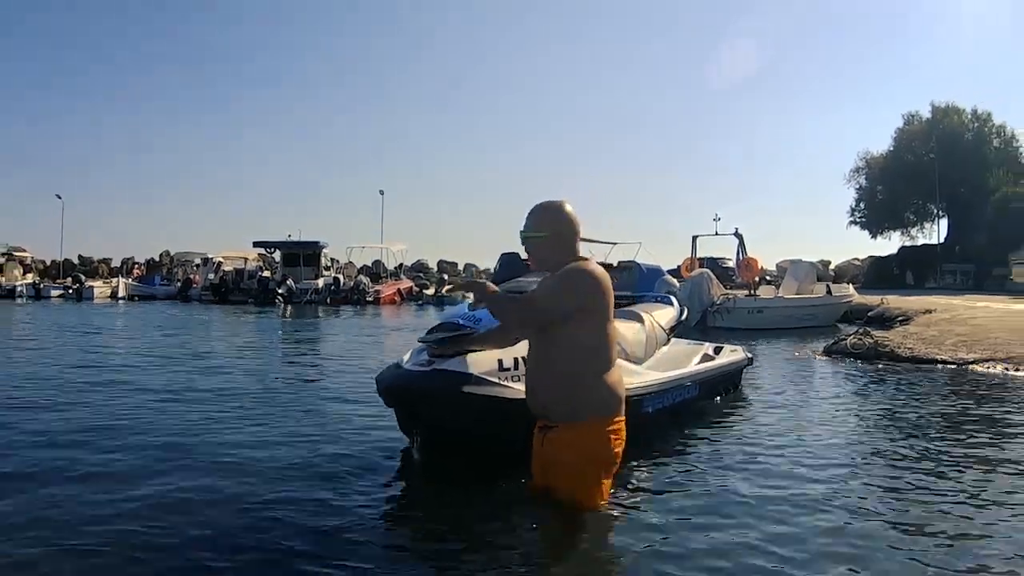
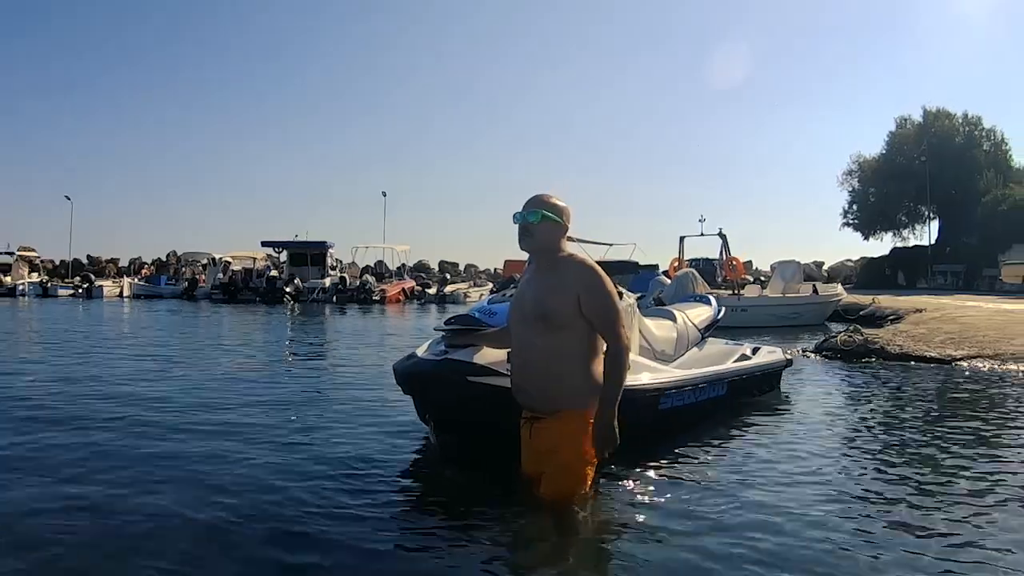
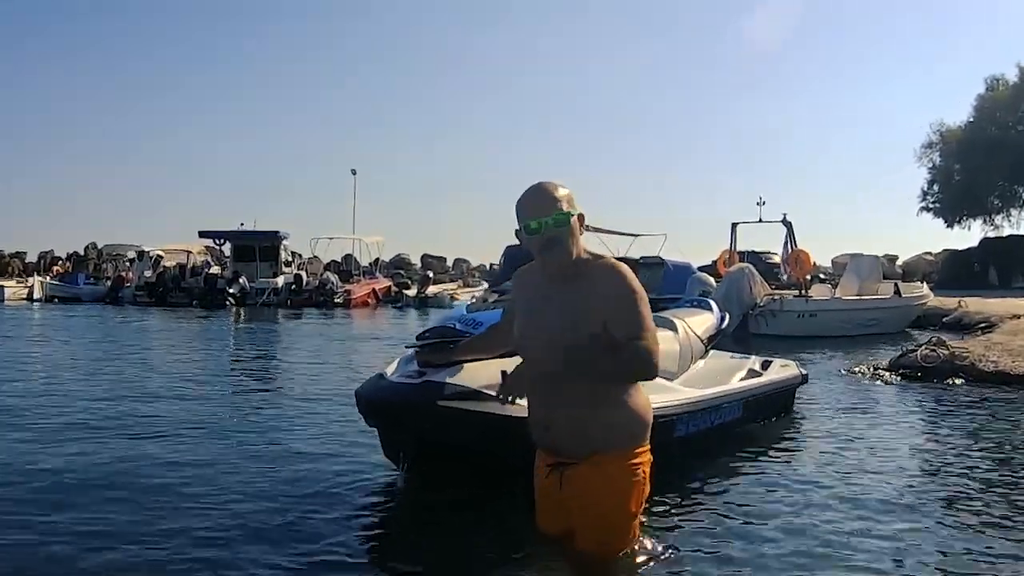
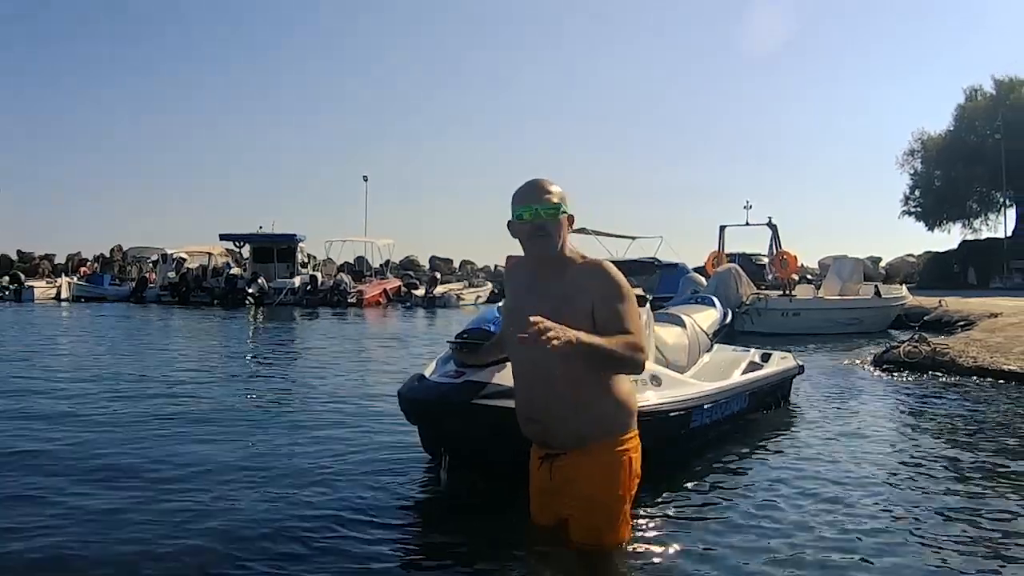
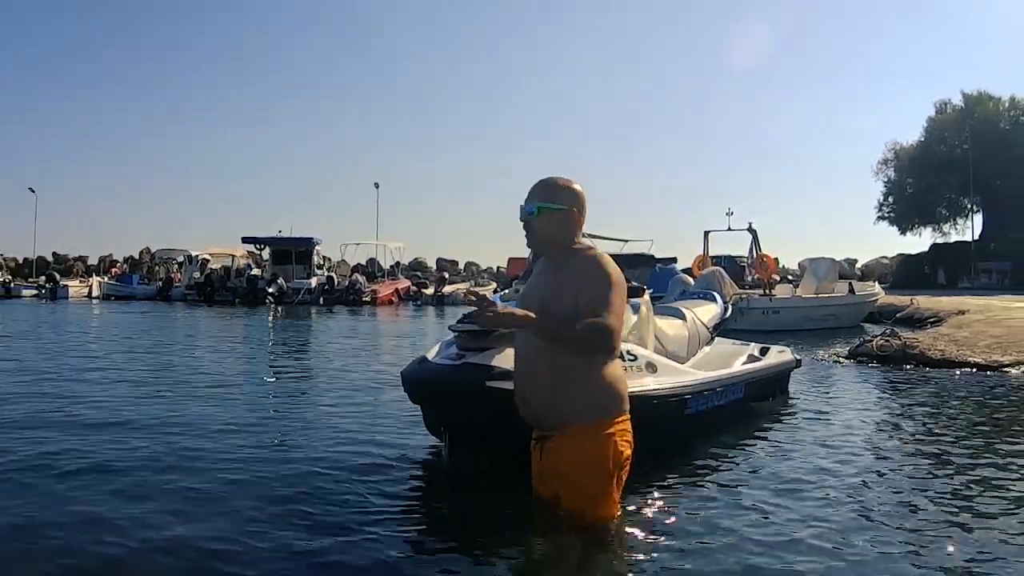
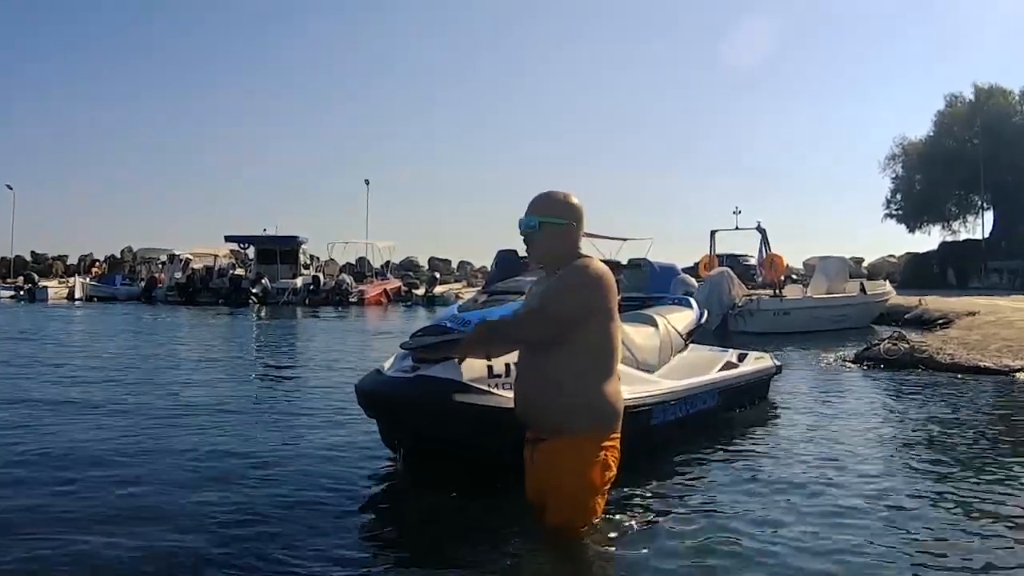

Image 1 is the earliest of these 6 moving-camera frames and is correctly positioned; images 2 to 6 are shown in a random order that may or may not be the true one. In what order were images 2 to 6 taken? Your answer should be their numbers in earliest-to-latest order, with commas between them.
6, 3, 4, 5, 2
